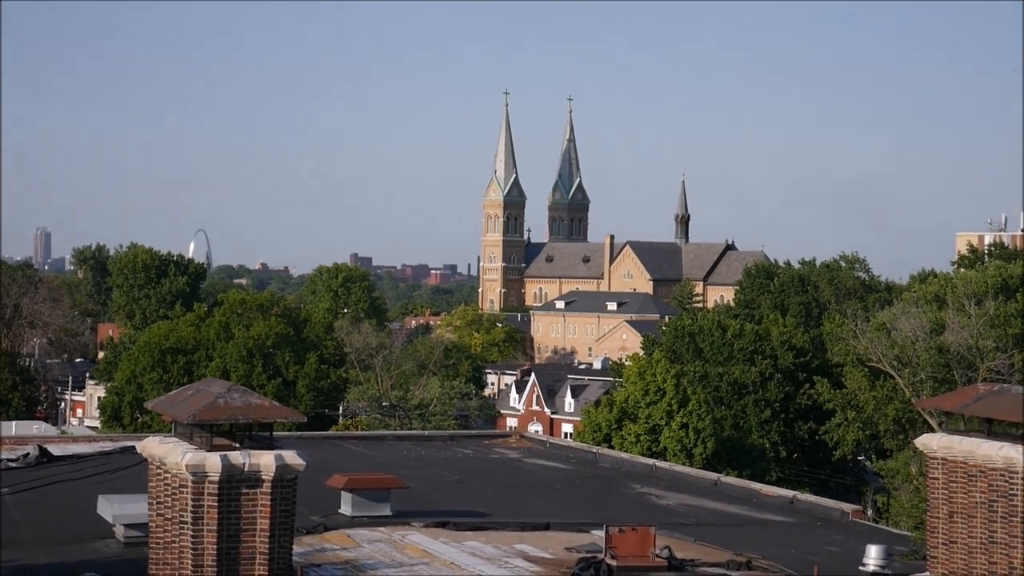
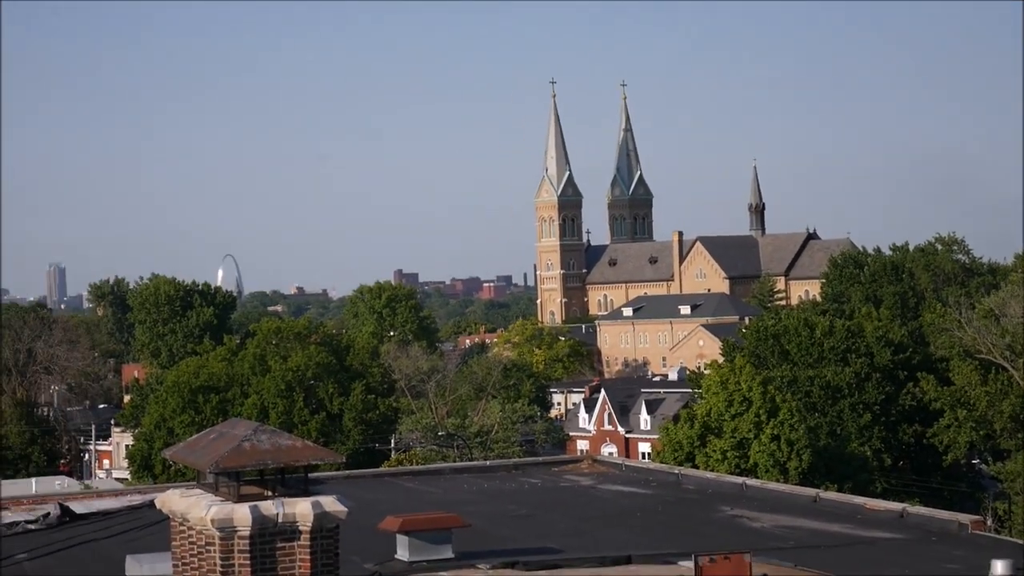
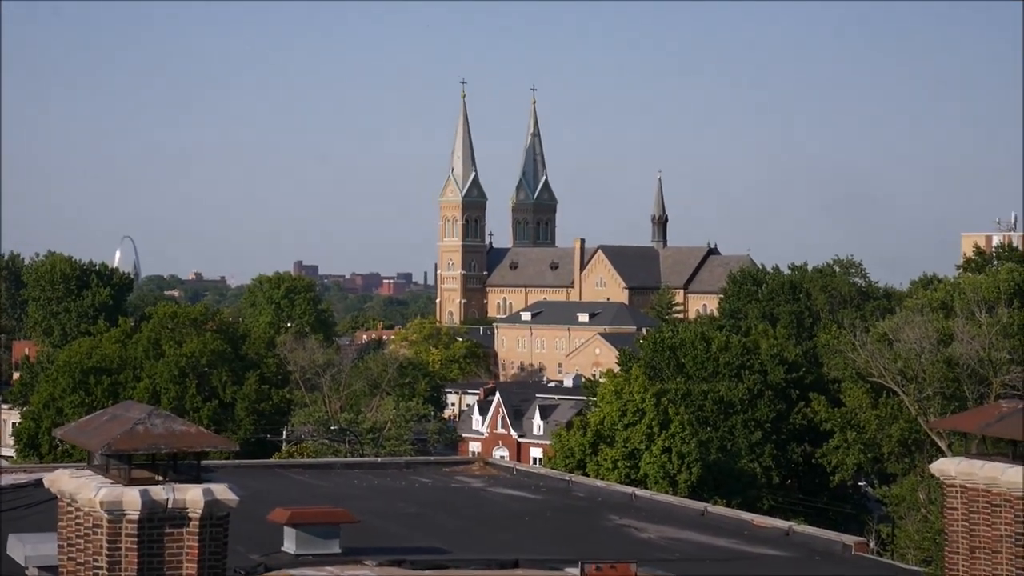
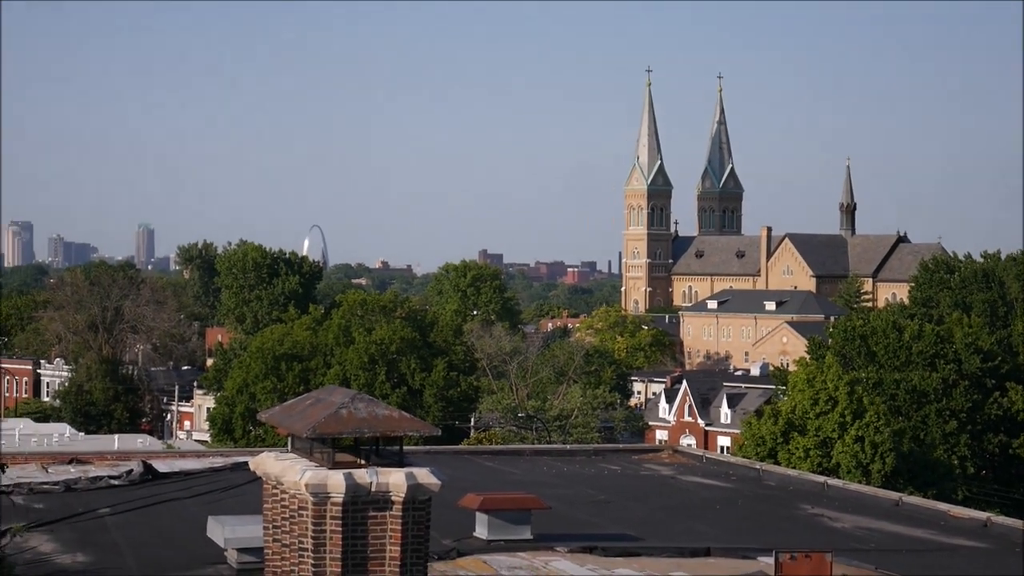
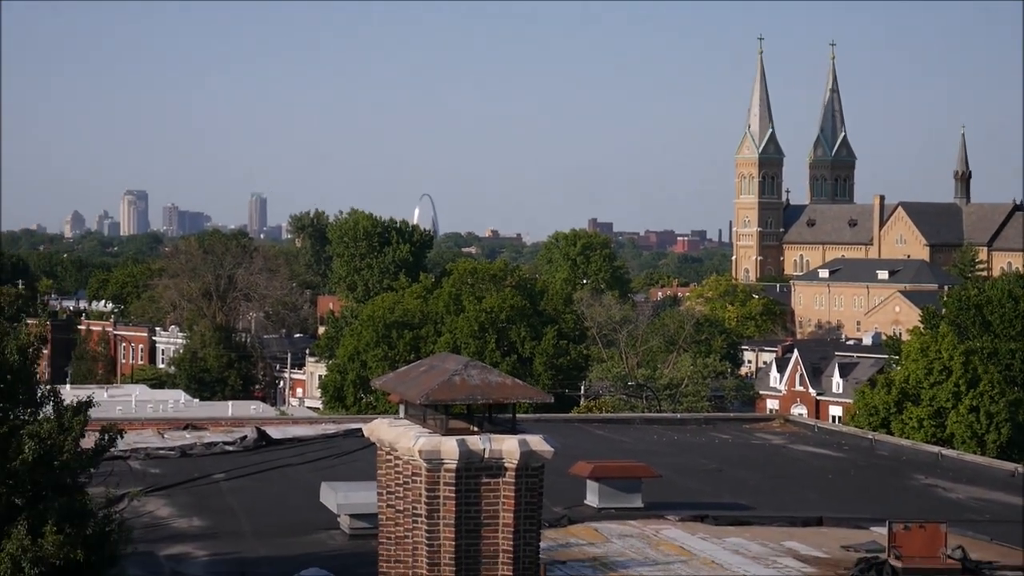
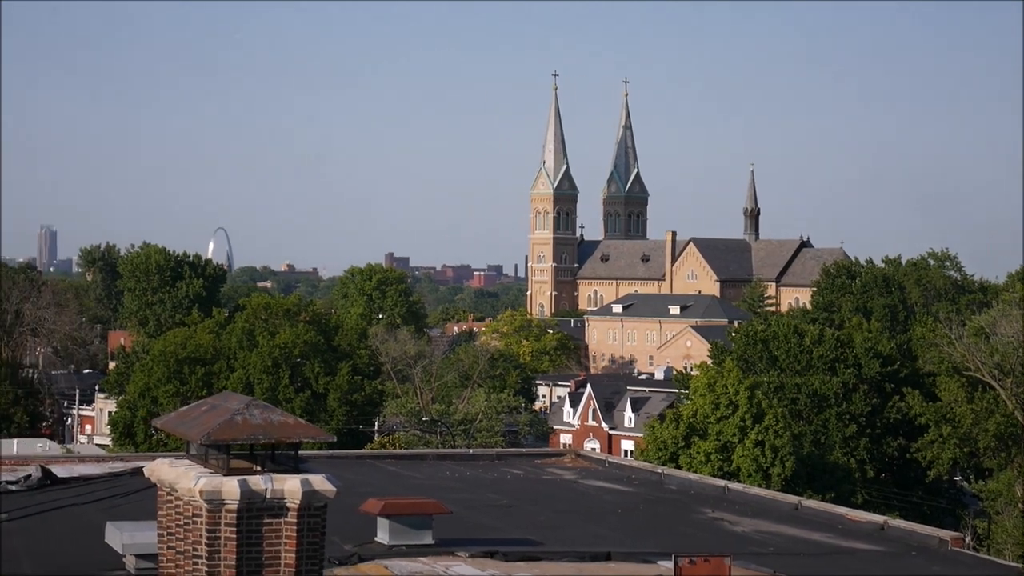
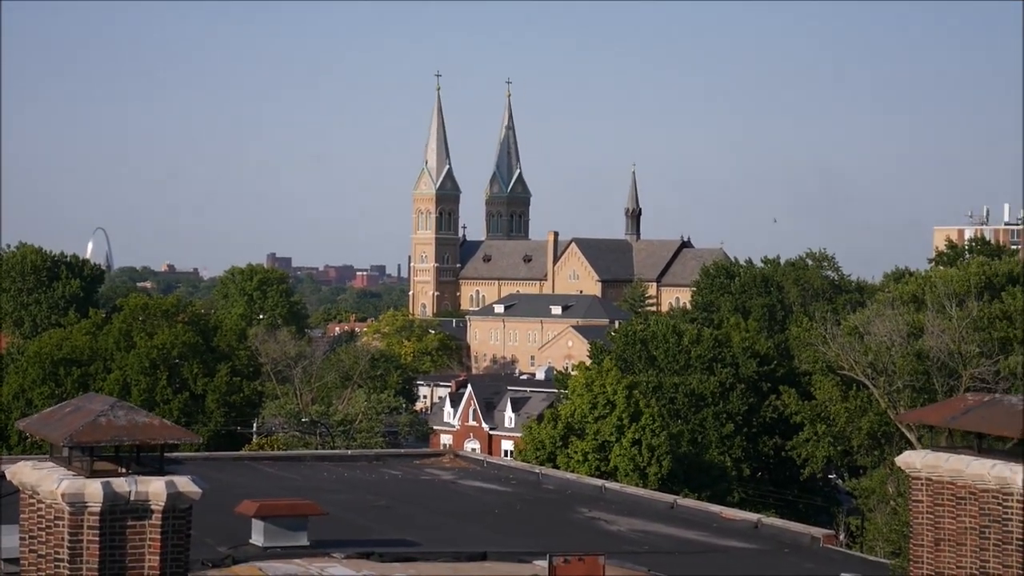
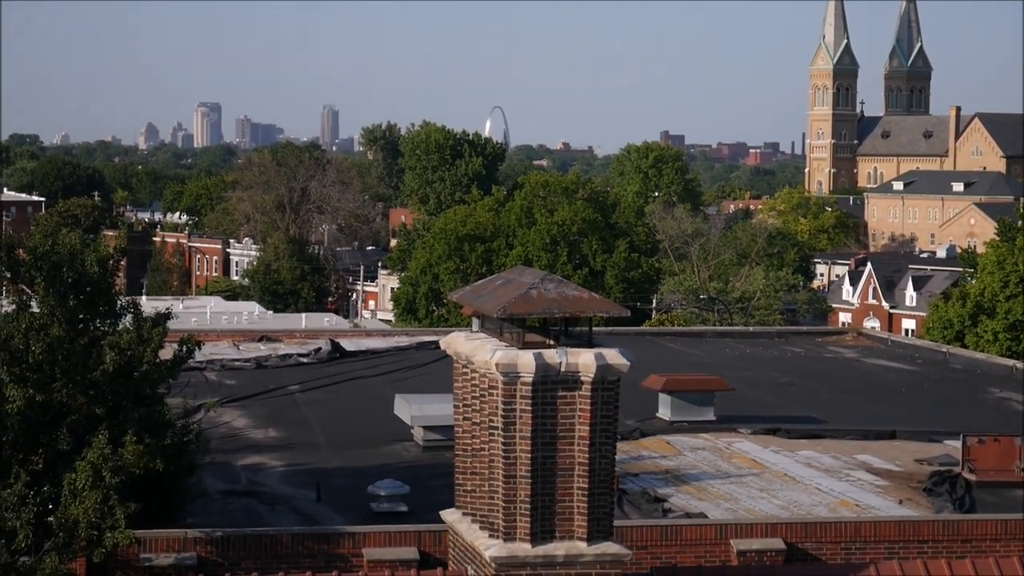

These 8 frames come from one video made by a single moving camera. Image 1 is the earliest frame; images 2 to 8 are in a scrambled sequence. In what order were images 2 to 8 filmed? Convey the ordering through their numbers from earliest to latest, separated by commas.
3, 2, 7, 6, 4, 5, 8
